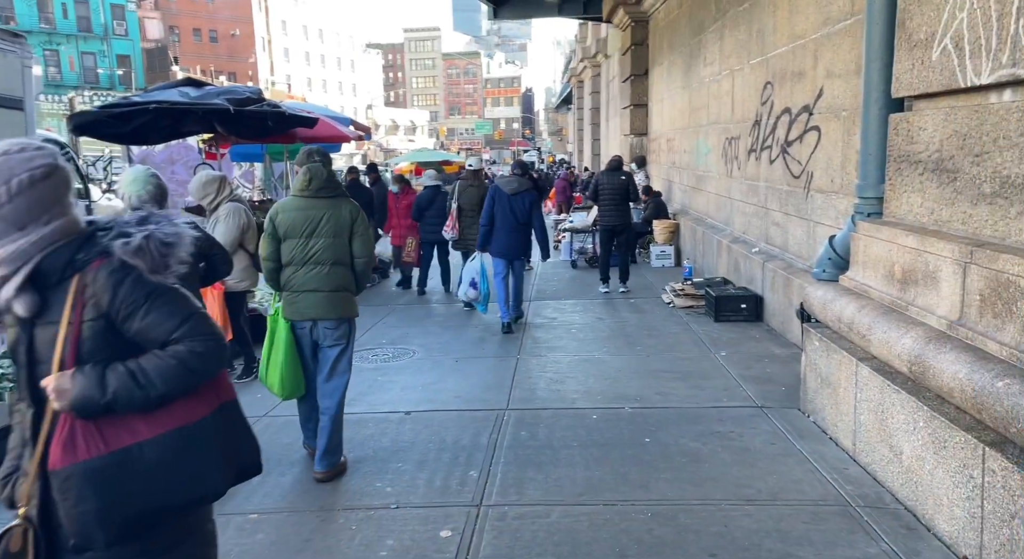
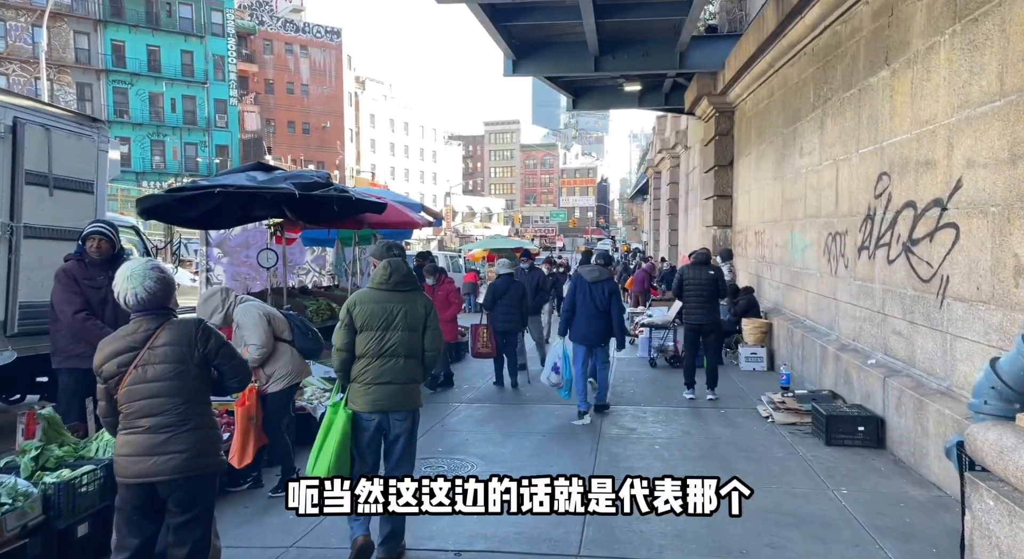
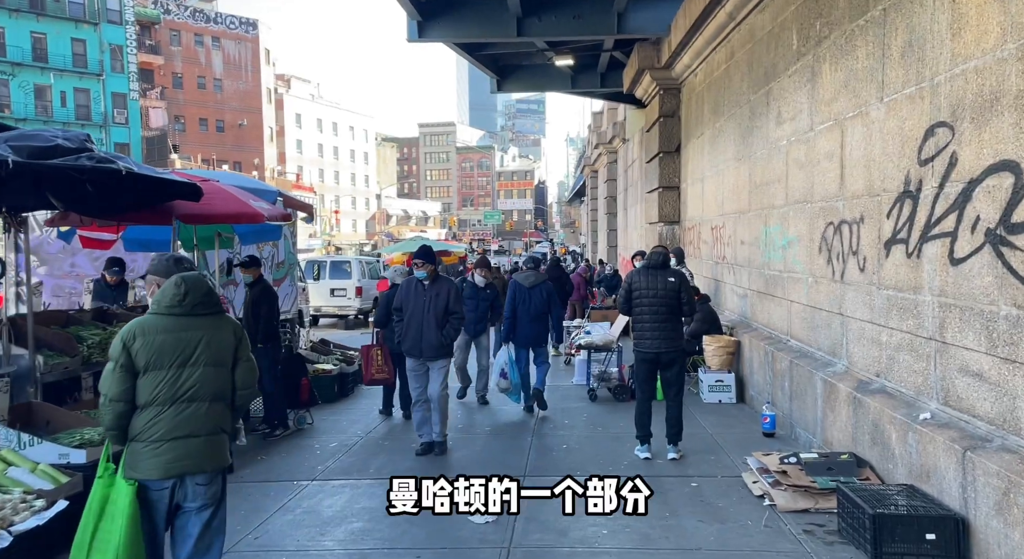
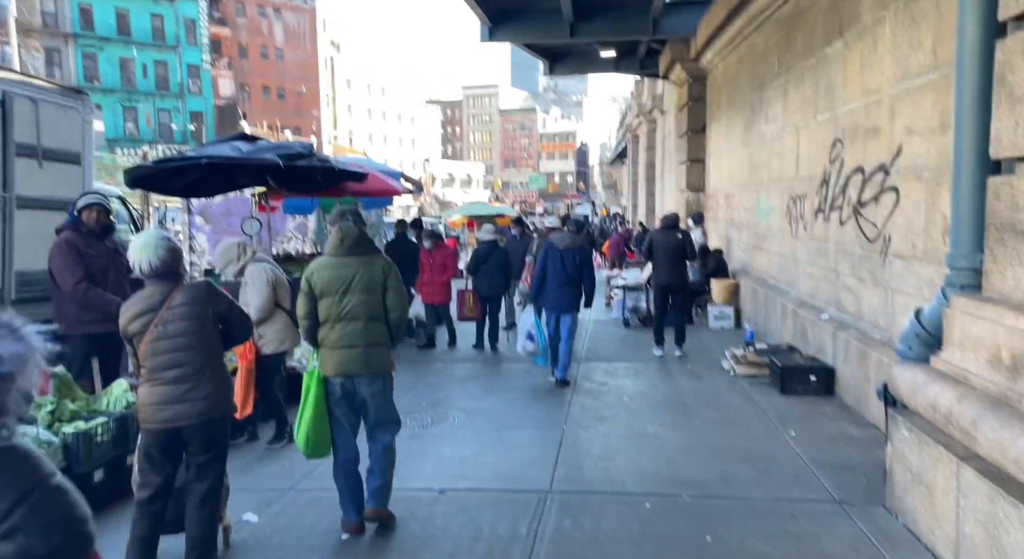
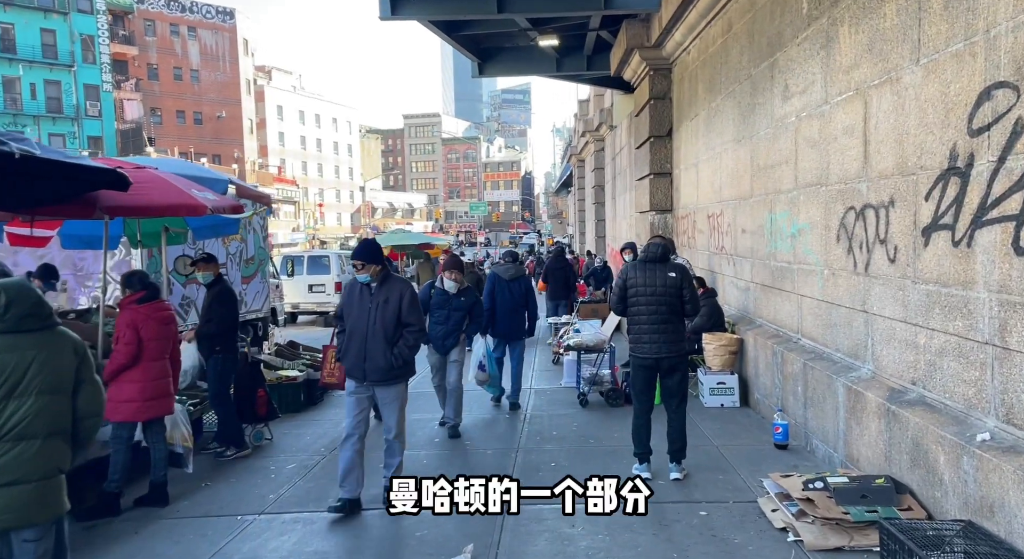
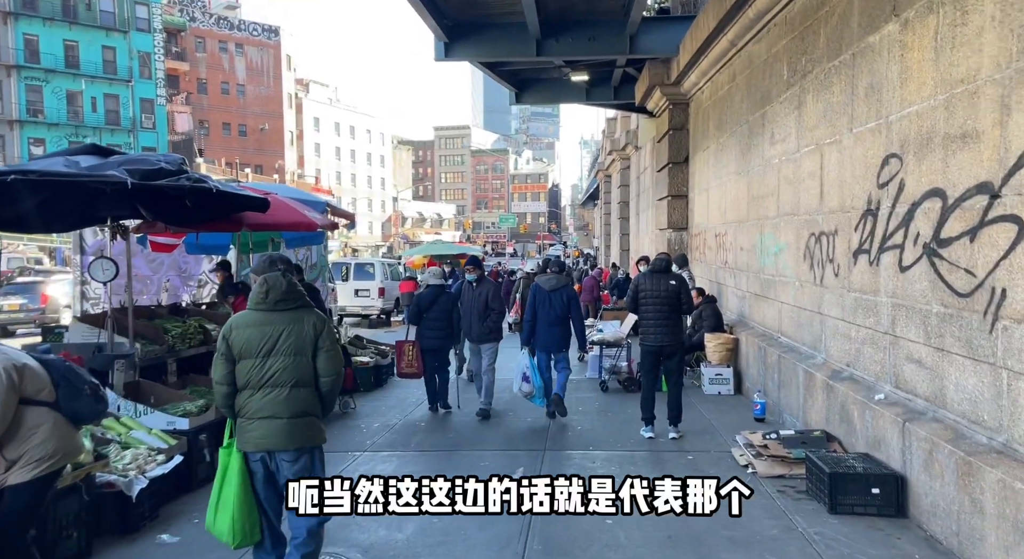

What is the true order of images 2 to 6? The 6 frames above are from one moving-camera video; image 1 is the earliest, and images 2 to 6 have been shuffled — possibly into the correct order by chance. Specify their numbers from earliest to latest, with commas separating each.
4, 2, 6, 3, 5
